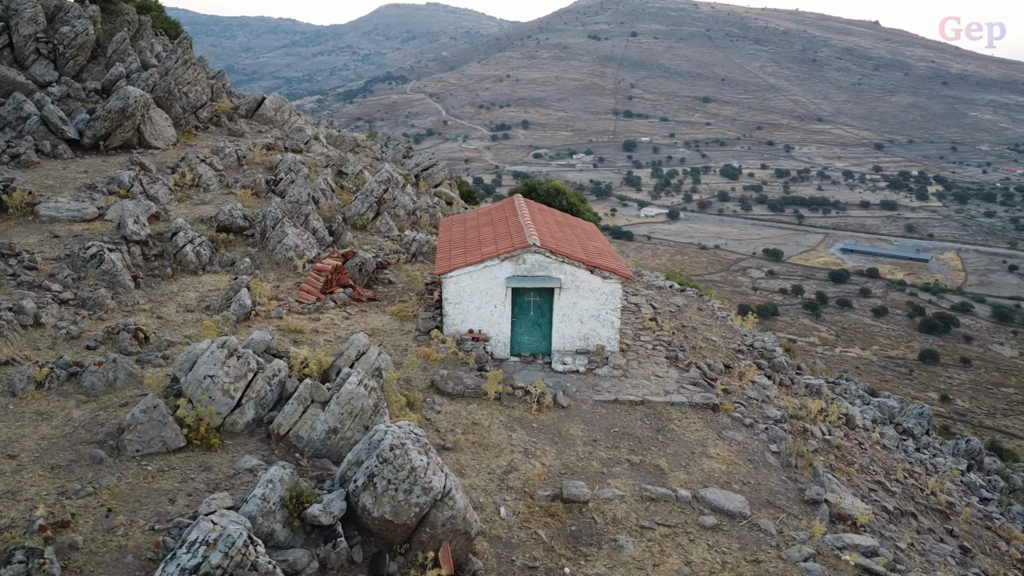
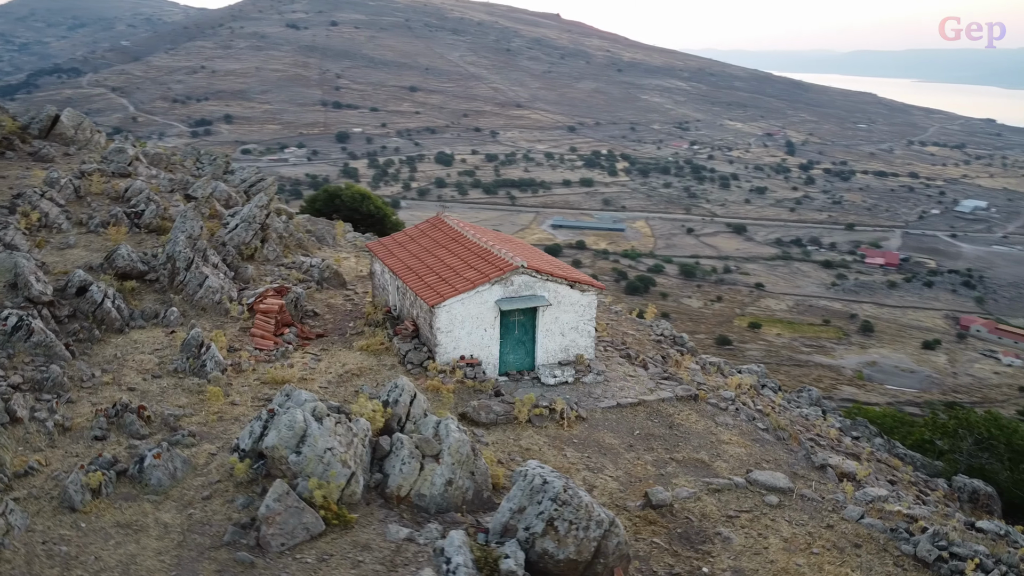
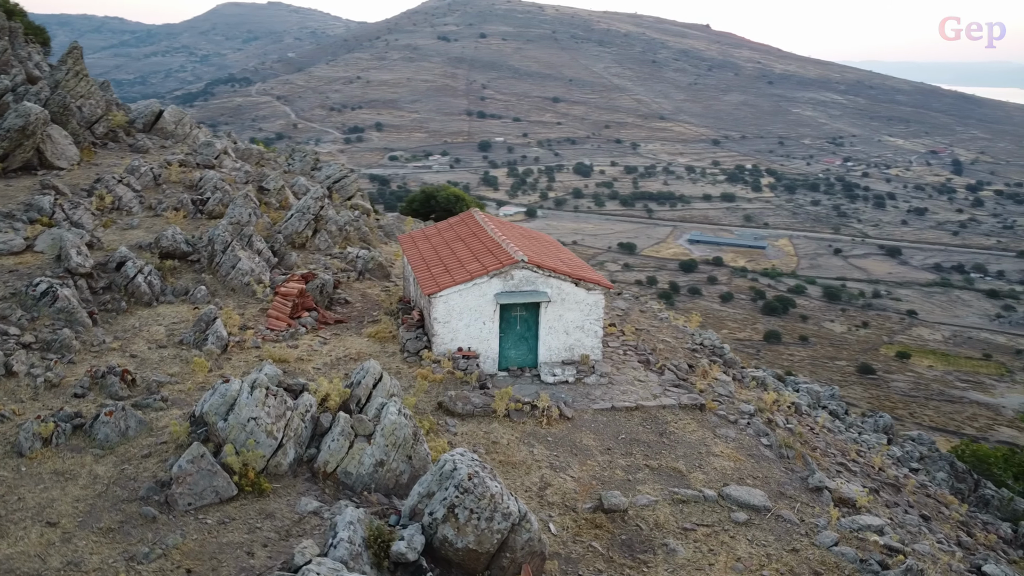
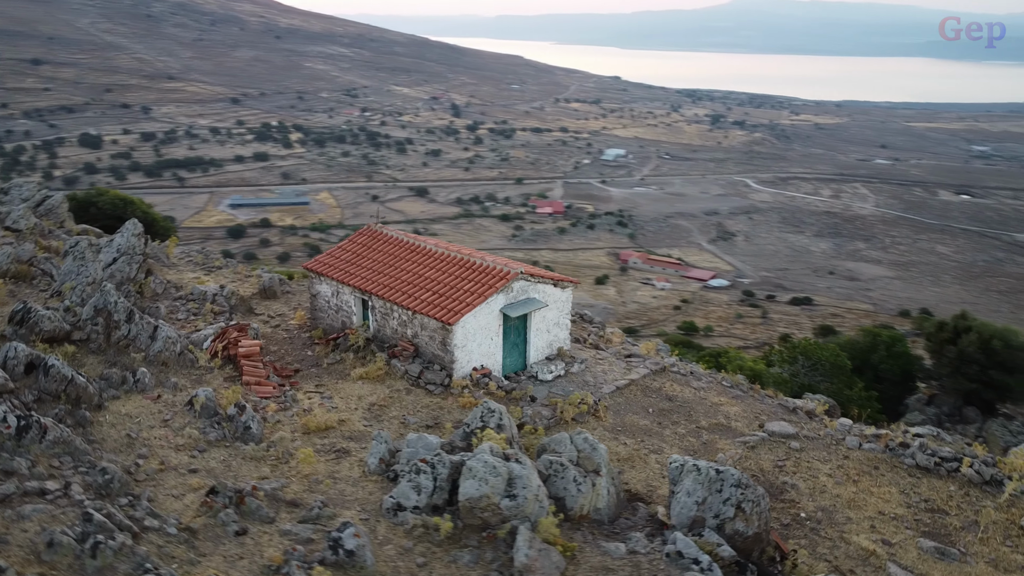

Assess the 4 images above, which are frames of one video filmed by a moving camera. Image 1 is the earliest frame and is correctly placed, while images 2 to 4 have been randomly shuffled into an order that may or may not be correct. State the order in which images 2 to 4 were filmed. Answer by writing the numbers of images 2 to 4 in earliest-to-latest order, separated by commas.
3, 2, 4
